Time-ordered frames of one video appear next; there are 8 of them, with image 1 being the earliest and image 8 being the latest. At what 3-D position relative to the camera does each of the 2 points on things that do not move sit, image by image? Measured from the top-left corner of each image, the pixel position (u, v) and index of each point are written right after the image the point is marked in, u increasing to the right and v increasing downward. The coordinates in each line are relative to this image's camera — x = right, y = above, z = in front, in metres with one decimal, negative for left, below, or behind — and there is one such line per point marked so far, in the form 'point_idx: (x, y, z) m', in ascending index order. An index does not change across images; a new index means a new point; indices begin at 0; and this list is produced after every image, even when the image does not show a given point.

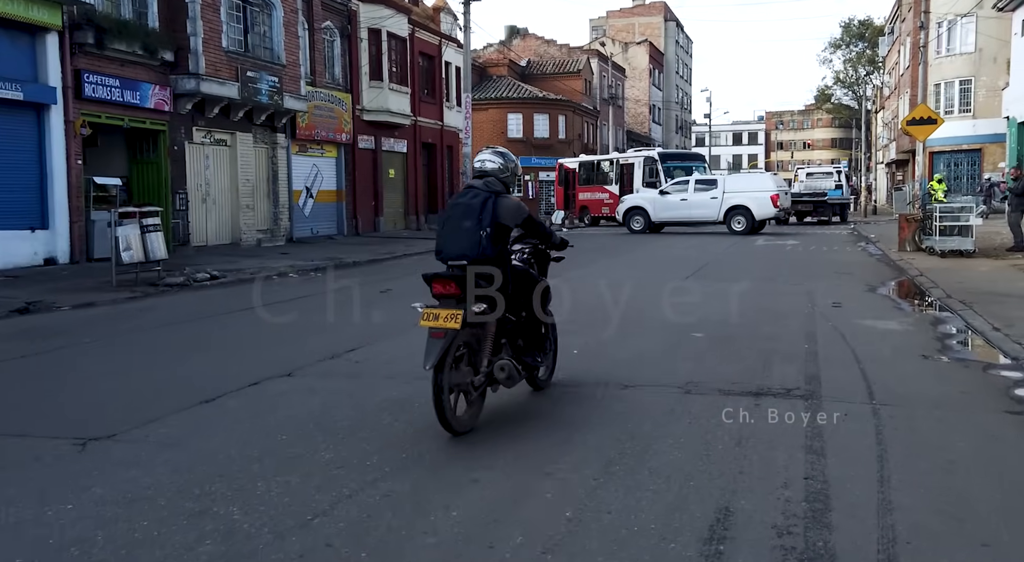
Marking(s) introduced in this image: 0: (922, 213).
0: (+8.4, +1.4, +18.8) m
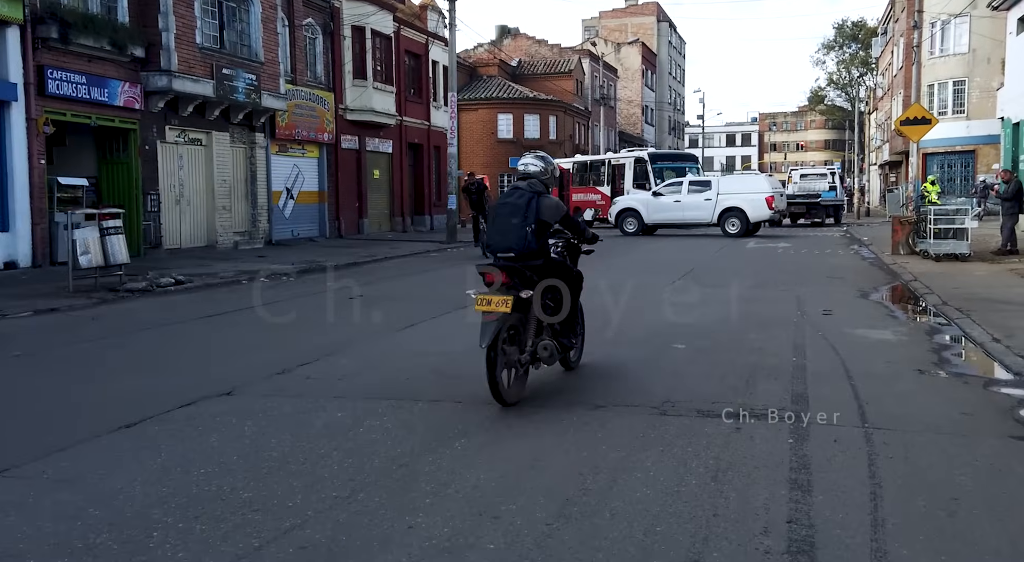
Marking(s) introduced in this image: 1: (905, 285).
0: (+8.1, +1.3, +18.3) m
1: (+5.9, -0.1, +13.9) m
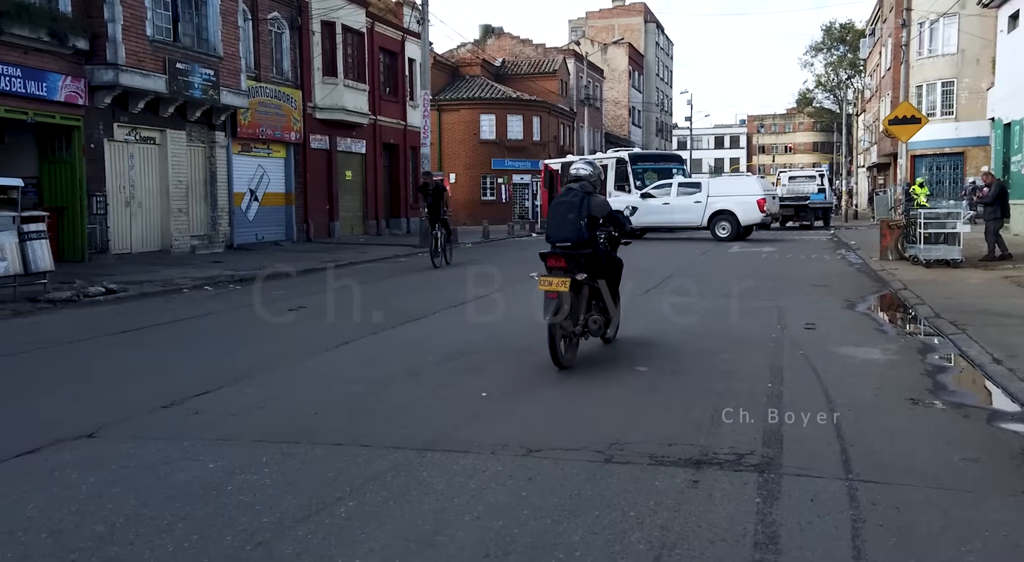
0: (+7.5, +1.2, +17.5) m
1: (+5.4, -0.2, +13.0) m
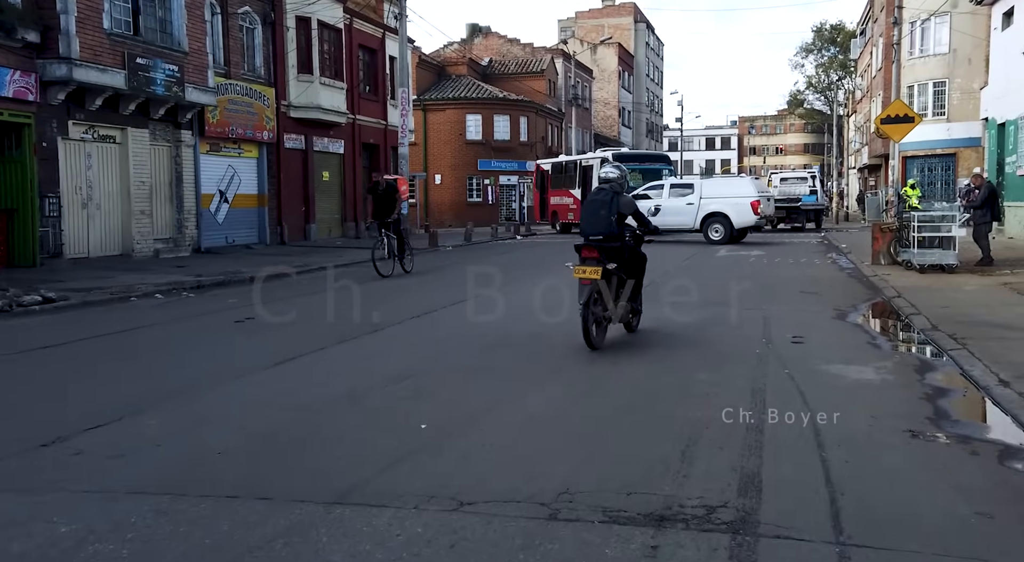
0: (+7.1, +1.1, +16.8) m
1: (+5.0, -0.3, +12.3) m
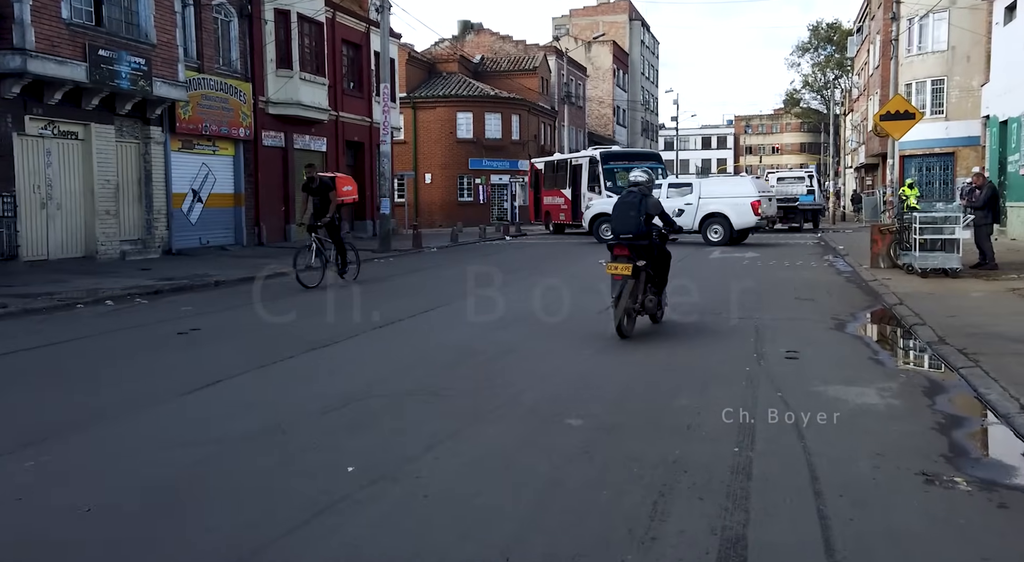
0: (+6.7, +1.0, +16.0) m
1: (+4.7, -0.4, +11.5) m
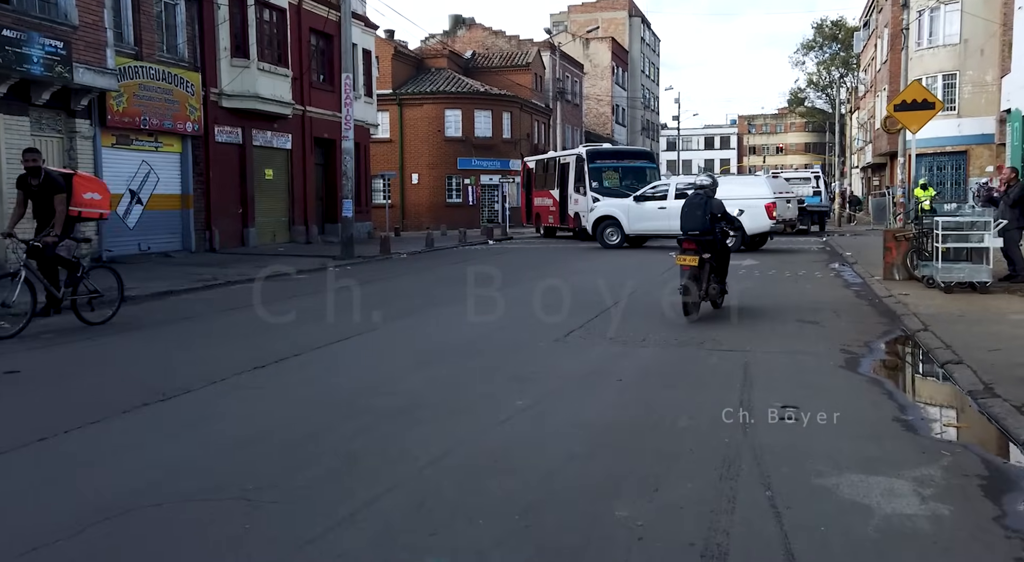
0: (+6.1, +0.8, +13.9) m
1: (+4.1, -0.6, +9.4) m
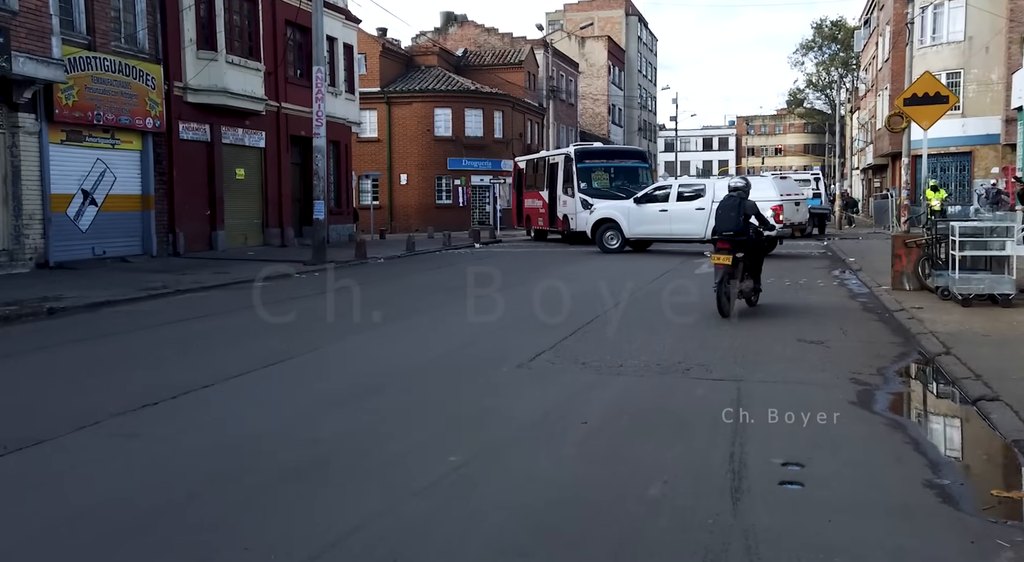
0: (+5.8, +0.6, +12.7) m
1: (+3.7, -0.7, +8.2) m
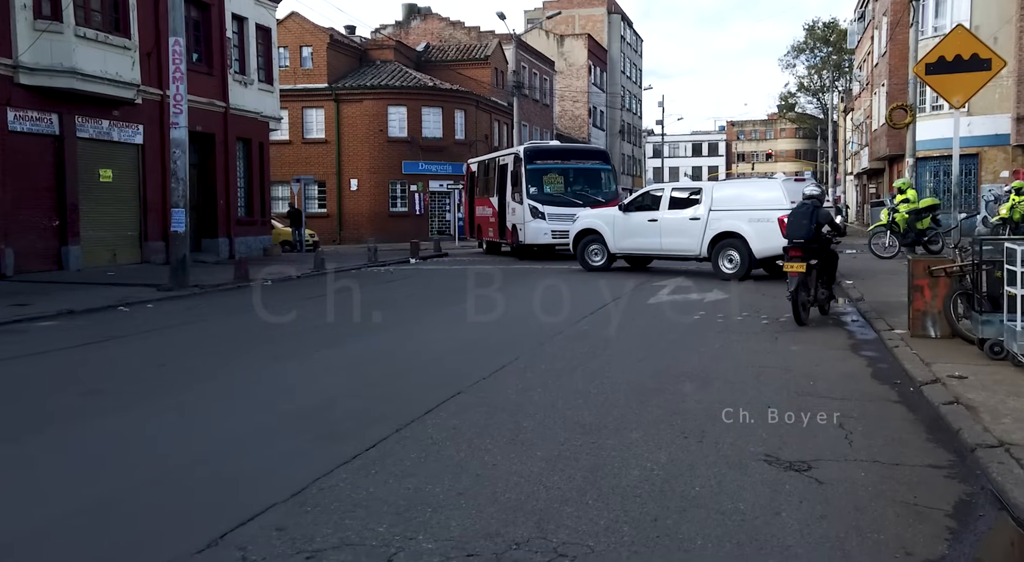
0: (+4.3, +0.2, +8.6) m
1: (+2.3, -1.1, +4.1) m
